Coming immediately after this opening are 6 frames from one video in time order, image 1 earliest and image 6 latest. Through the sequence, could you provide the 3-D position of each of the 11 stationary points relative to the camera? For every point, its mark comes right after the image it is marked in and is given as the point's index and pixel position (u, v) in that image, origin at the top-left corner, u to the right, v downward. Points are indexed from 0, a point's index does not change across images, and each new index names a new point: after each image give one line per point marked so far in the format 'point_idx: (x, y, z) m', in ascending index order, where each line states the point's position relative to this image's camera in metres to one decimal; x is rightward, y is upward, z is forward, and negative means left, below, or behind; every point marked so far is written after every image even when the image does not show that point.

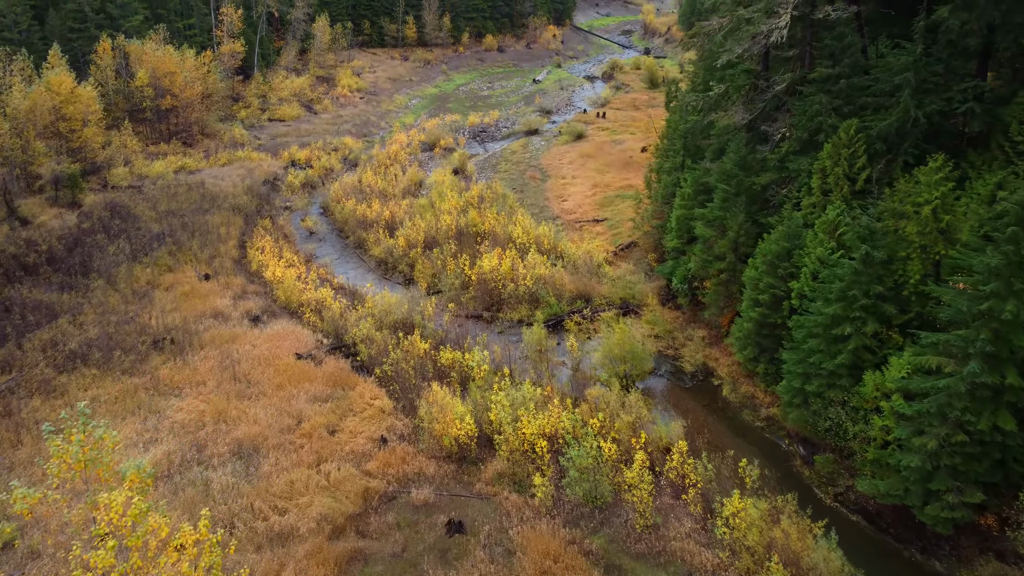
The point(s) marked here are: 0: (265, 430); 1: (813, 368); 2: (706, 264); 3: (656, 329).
0: (-4.3, -2.5, +14.4) m
1: (+4.9, -1.3, +13.2) m
2: (+4.2, +0.5, +17.5) m
3: (+3.3, -0.9, +18.7) m
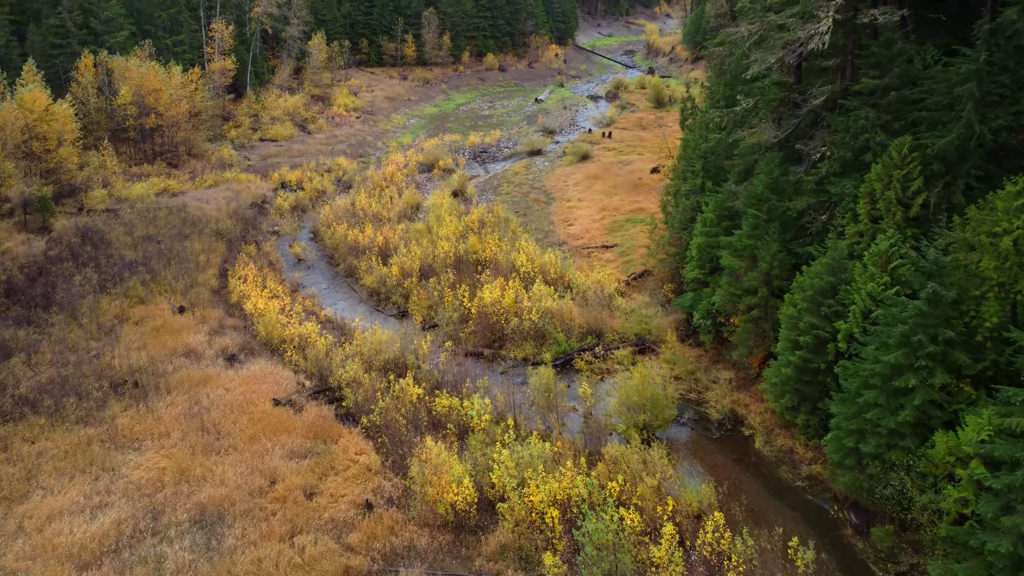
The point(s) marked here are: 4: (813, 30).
0: (-4.3, -3.1, +12.5) m
1: (+5.0, -1.9, +11.3) m
2: (+4.2, -0.2, +15.6) m
3: (+3.4, -1.7, +16.8) m
4: (+5.0, +4.3, +13.5) m
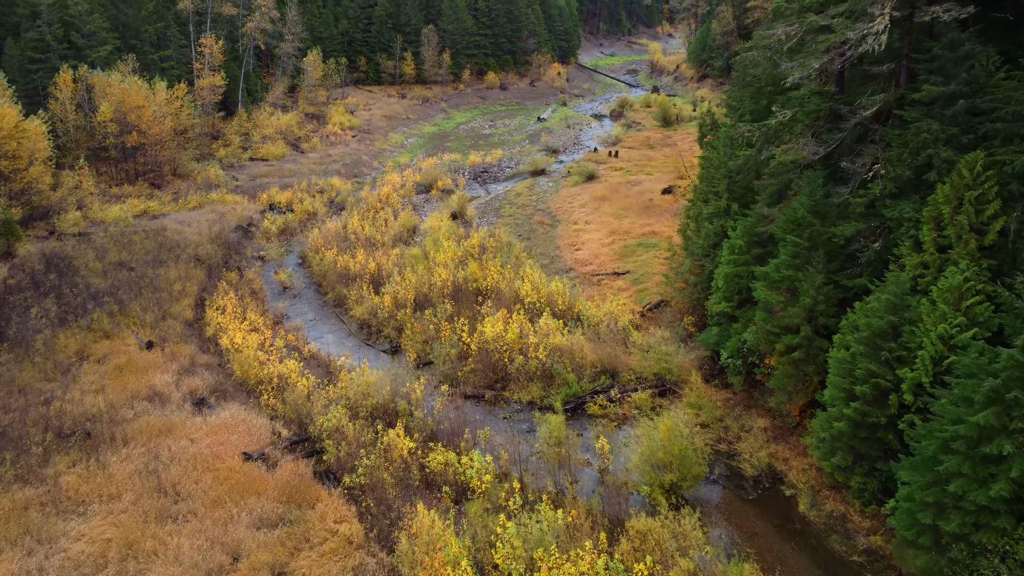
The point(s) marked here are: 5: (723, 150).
0: (-4.2, -3.7, +10.5) m
1: (+5.1, -2.4, +9.4) m
2: (+4.3, -0.8, +13.7) m
3: (+3.5, -2.3, +14.9) m
4: (+5.1, +3.7, +11.7) m
5: (+4.5, +3.0, +17.5) m
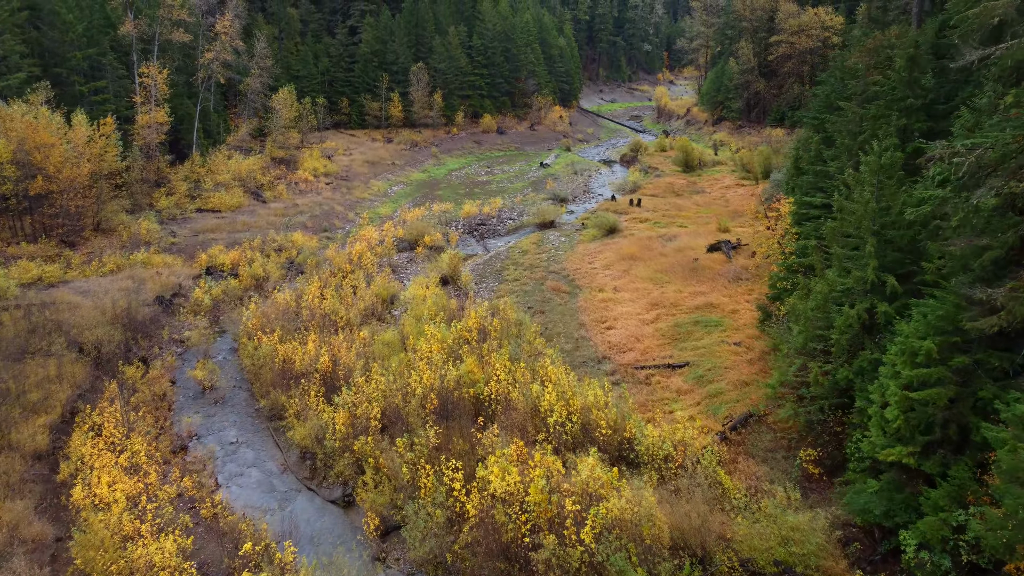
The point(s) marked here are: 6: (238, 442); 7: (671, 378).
0: (-3.8, -4.9, +3.8) m
1: (+5.4, -3.5, +2.8) m
2: (+4.6, -2.2, +7.2) m
3: (+3.8, -3.8, +8.3) m
4: (+5.4, +2.4, +5.5) m
5: (+4.8, +1.3, +11.2) m
6: (-4.7, -2.7, +14.2) m
7: (+3.0, -1.7, +15.5) m
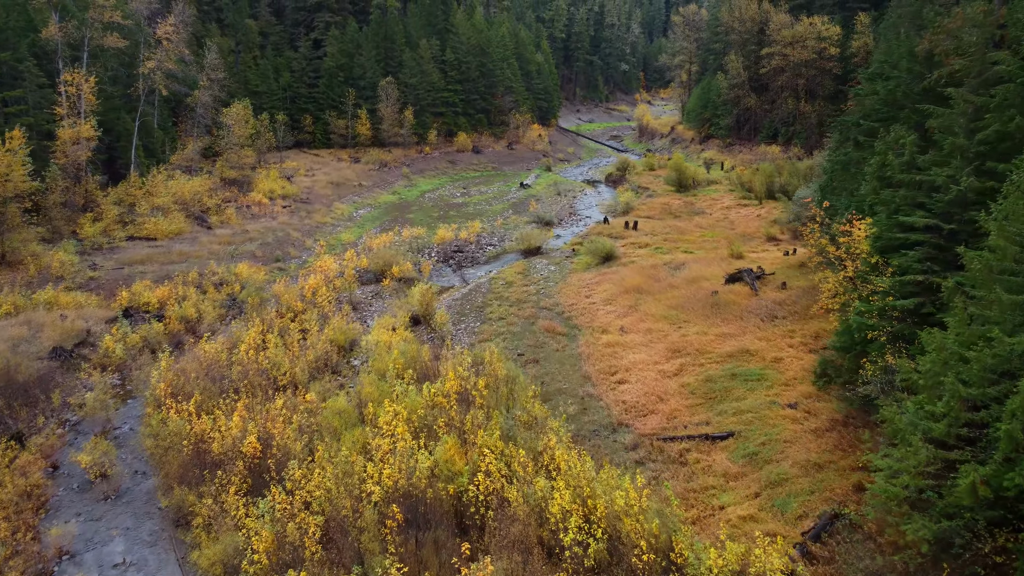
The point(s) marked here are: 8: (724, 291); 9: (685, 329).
0: (-3.5, -5.3, -0.3) m
1: (+5.7, -3.8, -0.9) m
2: (+4.8, -2.6, +3.5) m
3: (+3.9, -4.3, +4.5) m
4: (+5.5, +2.1, +1.9) m
5: (+4.8, +0.8, +7.6) m
6: (-4.8, -3.4, +10.2) m
7: (+2.9, -2.4, +11.7) m
8: (+5.0, -0.1, +19.0) m
9: (+3.6, -0.9, +16.9) m
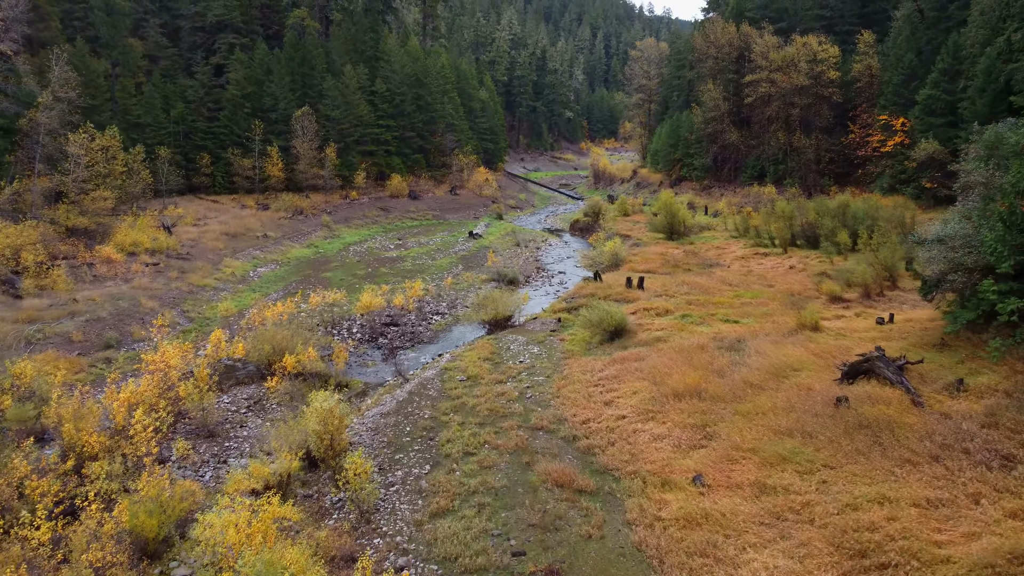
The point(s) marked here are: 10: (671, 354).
0: (-2.3, -5.5, -9.3) m
1: (+7.0, -3.8, -9.1) m
2: (+5.7, -2.9, -4.7) m
3: (+4.8, -4.6, -3.9) m
4: (+6.5, +1.9, -5.9) m
5: (+5.3, +0.2, -0.4) m
6: (-4.4, -4.3, +1.2) m
7: (+3.2, -3.3, +3.3) m
8: (+4.6, -1.5, +10.9) m
9: (+3.4, -2.1, +8.6) m
10: (+2.8, -1.1, +14.3) m
